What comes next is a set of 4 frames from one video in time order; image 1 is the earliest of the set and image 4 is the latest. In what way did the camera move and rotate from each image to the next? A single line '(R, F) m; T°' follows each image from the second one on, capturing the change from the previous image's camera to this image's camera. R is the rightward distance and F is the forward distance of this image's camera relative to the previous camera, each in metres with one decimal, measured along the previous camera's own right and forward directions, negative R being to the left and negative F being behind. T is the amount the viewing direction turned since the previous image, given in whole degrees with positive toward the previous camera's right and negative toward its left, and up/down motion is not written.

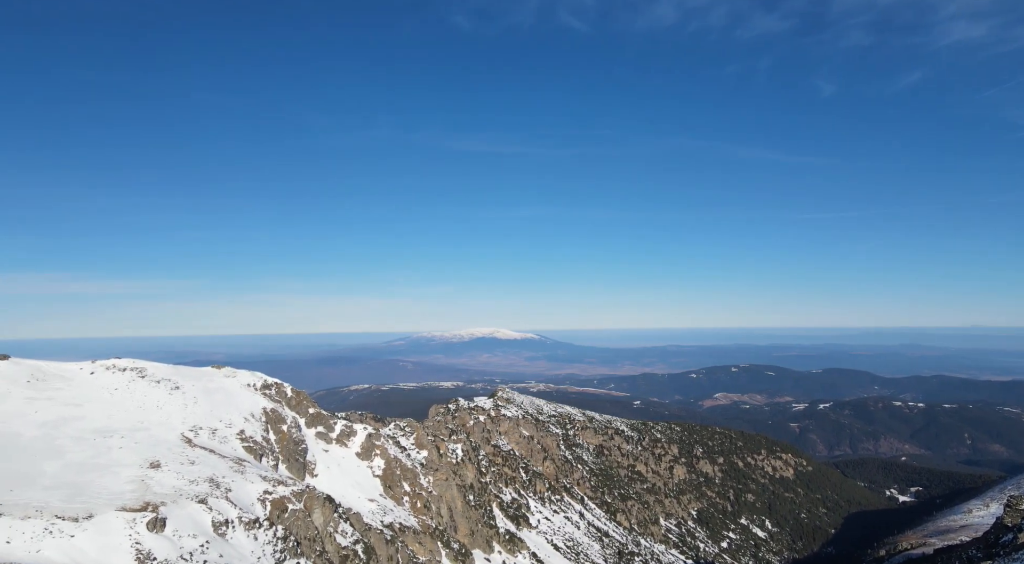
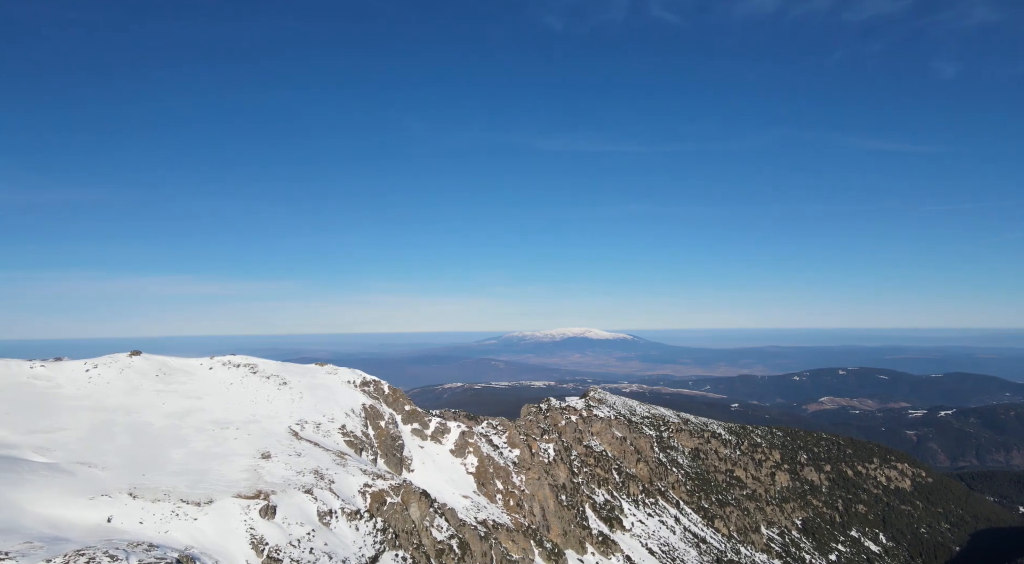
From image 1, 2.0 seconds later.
(+0.8, -0.1) m; -8°
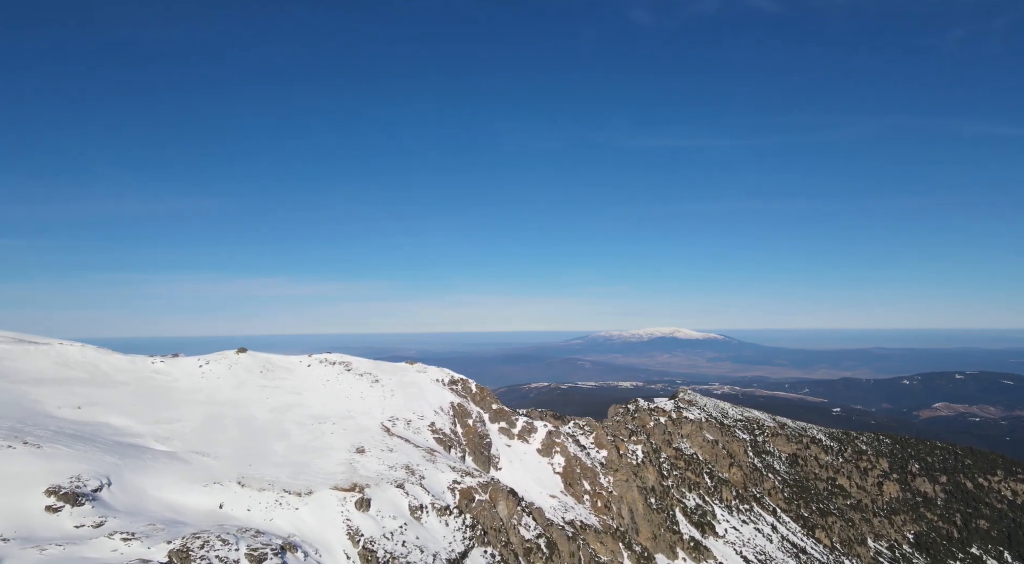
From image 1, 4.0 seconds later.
(+0.8, +0.2) m; -8°
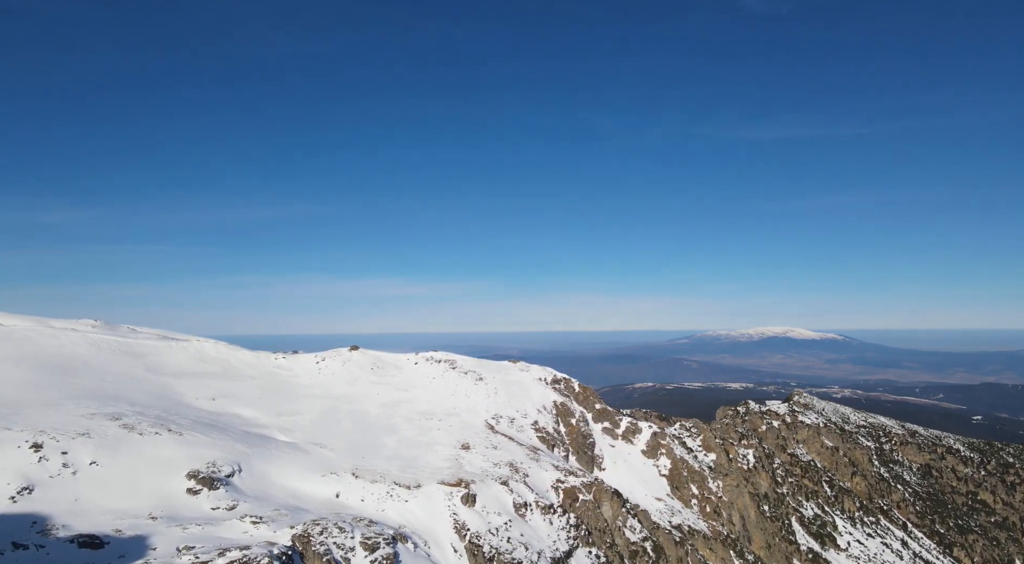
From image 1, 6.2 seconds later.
(+0.9, +0.4) m; -9°
